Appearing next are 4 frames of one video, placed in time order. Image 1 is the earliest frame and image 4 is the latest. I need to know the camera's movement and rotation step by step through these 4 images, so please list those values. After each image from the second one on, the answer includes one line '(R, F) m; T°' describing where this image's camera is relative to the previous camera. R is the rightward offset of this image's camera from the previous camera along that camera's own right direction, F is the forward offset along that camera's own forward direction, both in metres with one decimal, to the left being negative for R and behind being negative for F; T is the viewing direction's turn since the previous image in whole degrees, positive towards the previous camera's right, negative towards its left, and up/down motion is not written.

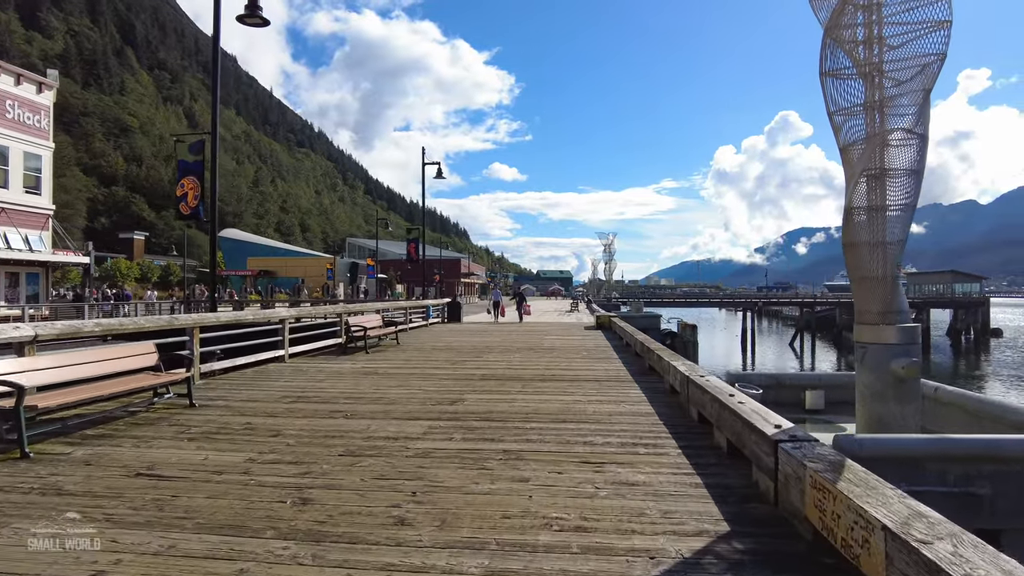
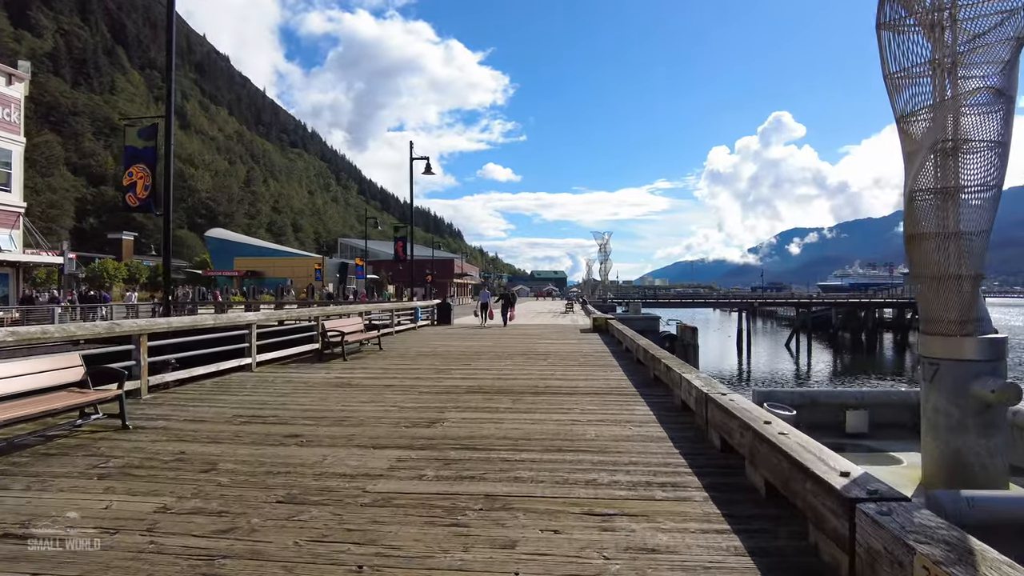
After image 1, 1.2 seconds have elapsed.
(+0.1, +1.0) m; +1°
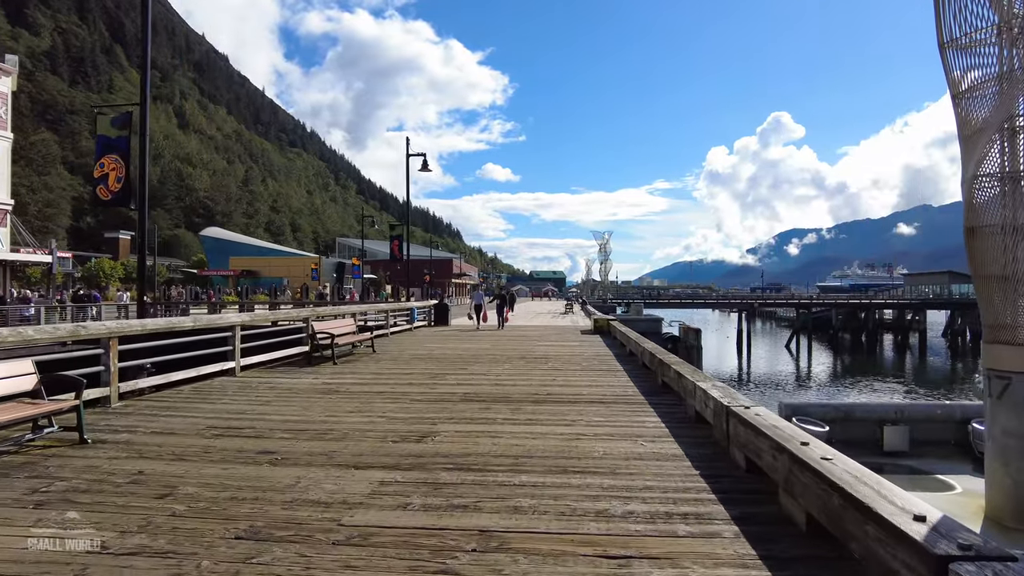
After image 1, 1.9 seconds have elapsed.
(0.0, +0.6) m; 0°
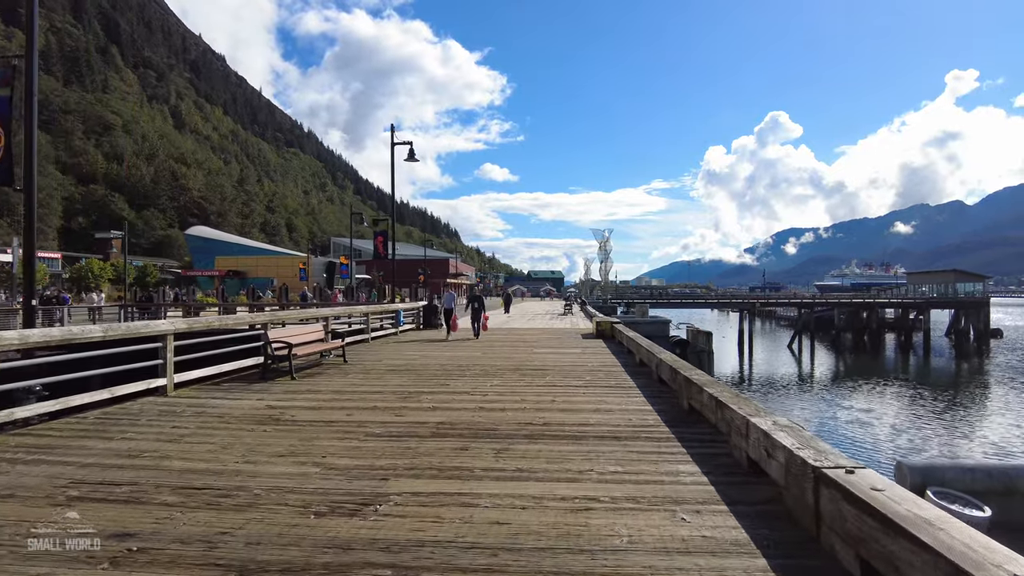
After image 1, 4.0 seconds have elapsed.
(+0.1, +1.7) m; 0°
